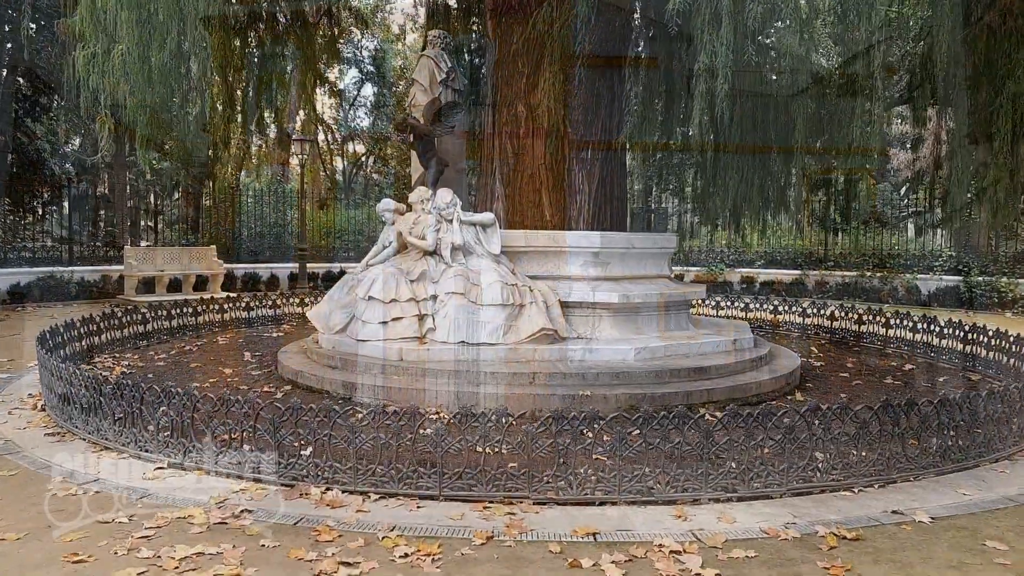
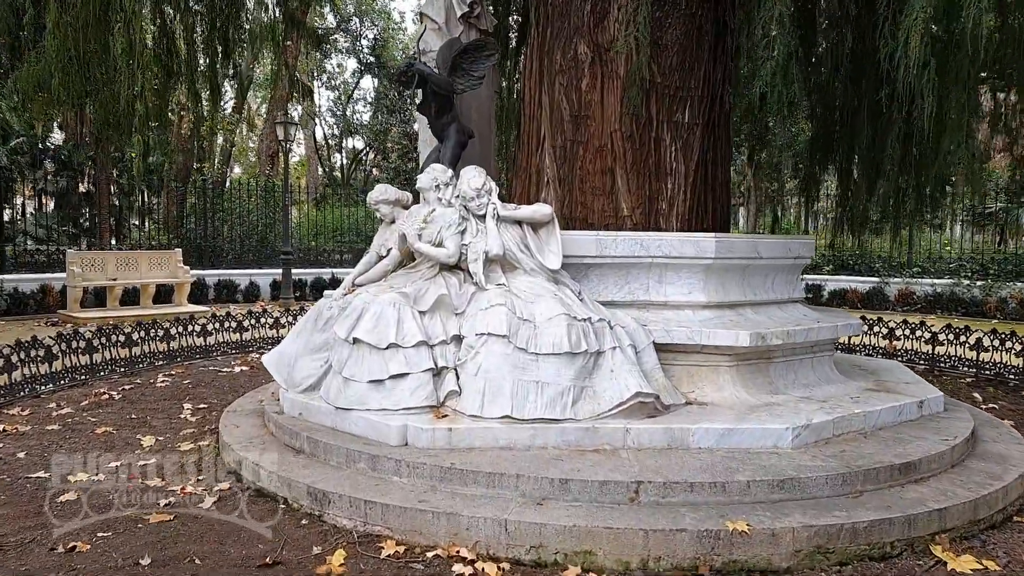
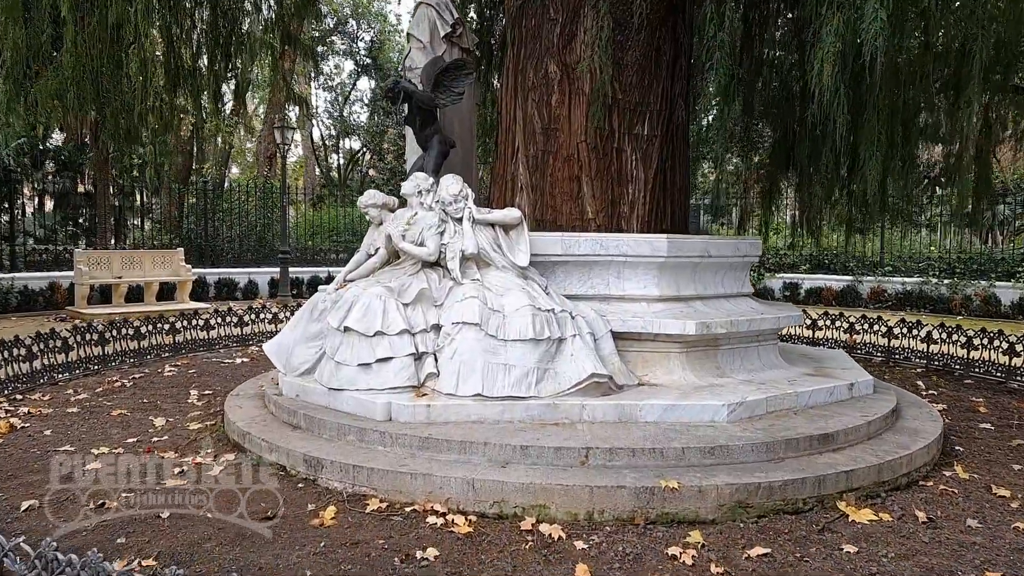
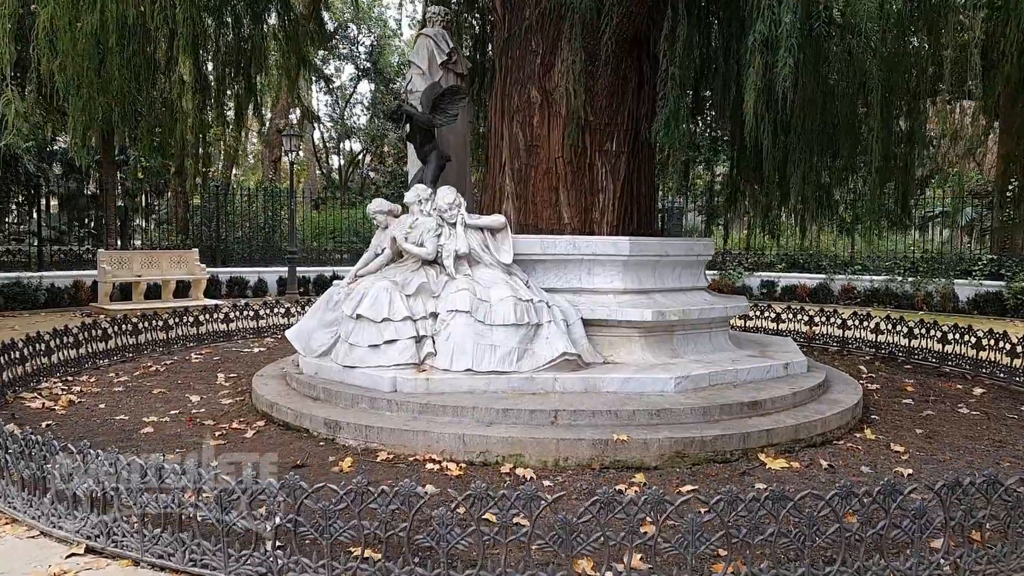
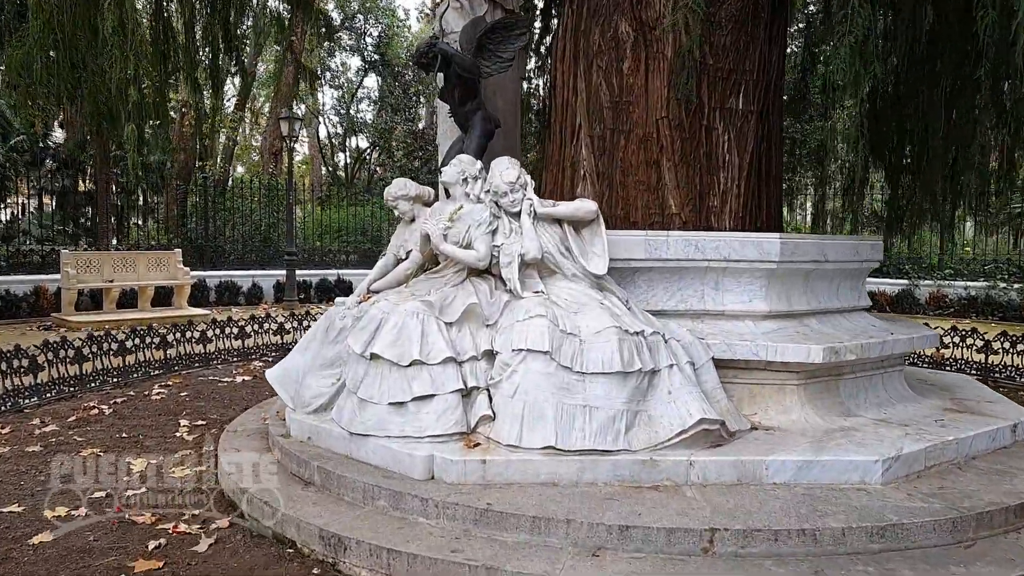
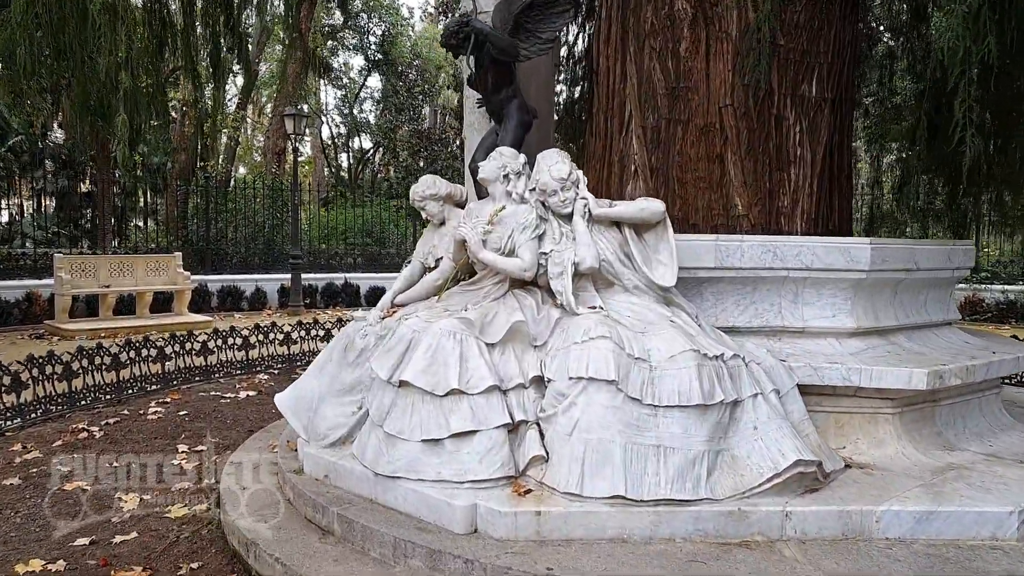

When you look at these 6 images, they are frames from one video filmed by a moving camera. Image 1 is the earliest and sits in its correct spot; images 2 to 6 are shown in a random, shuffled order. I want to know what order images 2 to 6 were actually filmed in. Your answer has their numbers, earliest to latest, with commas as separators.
4, 3, 2, 5, 6
